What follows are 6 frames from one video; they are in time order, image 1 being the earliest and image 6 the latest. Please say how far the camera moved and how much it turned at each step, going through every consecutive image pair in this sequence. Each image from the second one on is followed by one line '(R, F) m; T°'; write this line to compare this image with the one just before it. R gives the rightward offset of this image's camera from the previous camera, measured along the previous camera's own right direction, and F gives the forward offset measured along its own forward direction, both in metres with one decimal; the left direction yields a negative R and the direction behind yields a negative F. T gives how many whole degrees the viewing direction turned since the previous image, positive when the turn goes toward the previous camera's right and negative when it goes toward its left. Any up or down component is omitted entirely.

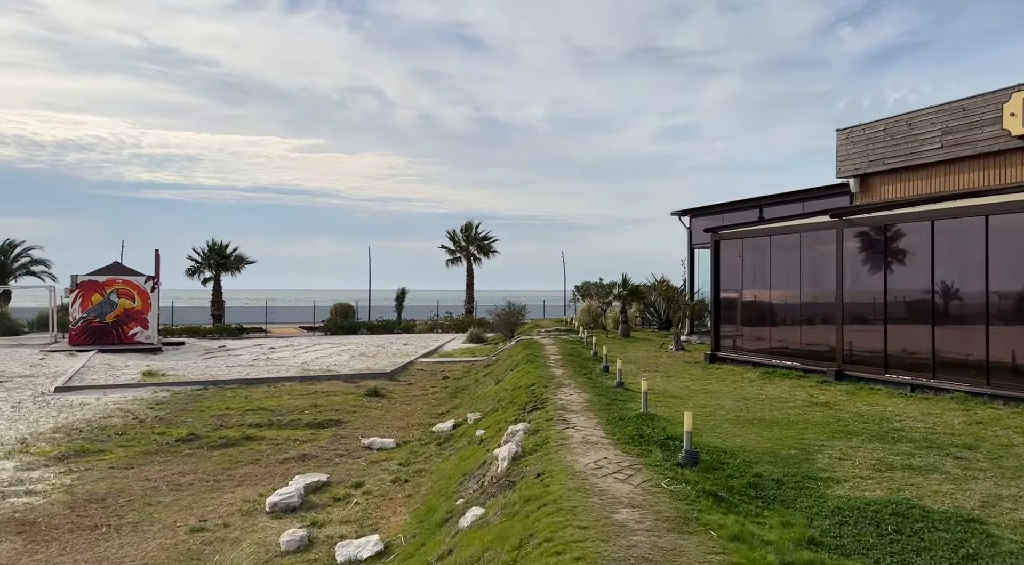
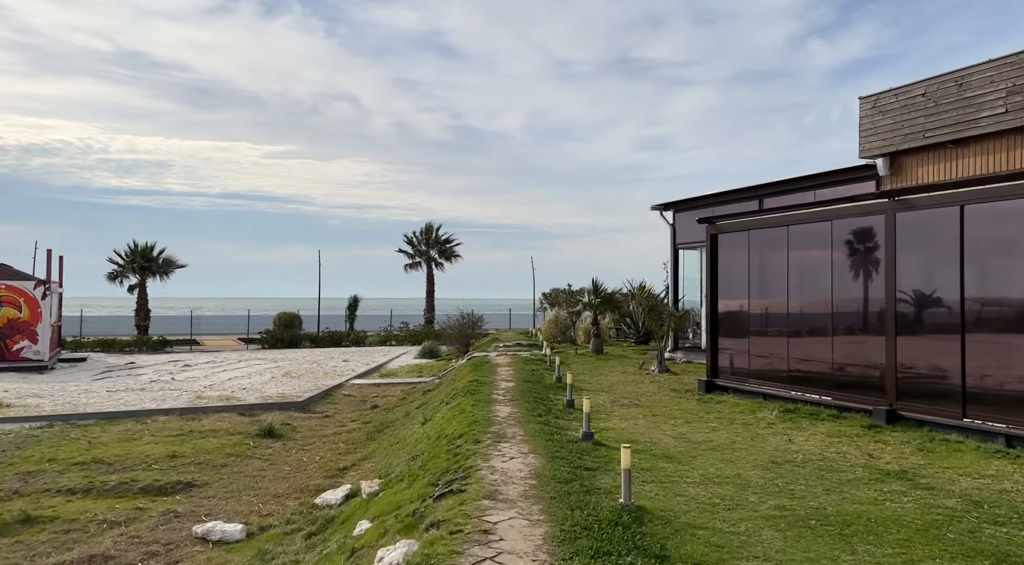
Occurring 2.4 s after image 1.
(+0.7, +3.7) m; +2°
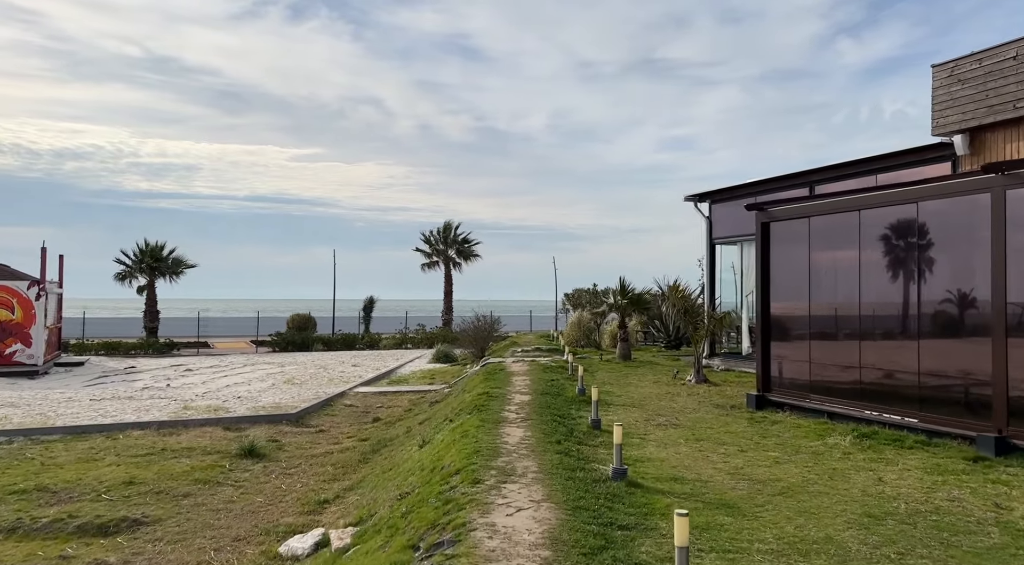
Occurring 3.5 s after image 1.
(+0.1, +1.7) m; -2°
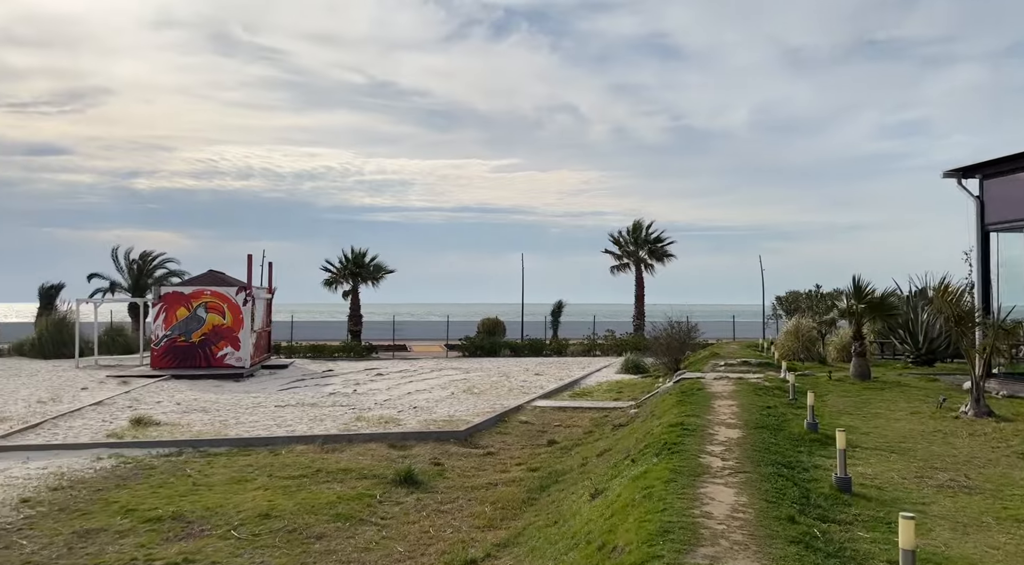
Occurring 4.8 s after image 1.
(0.0, +2.1) m; -16°
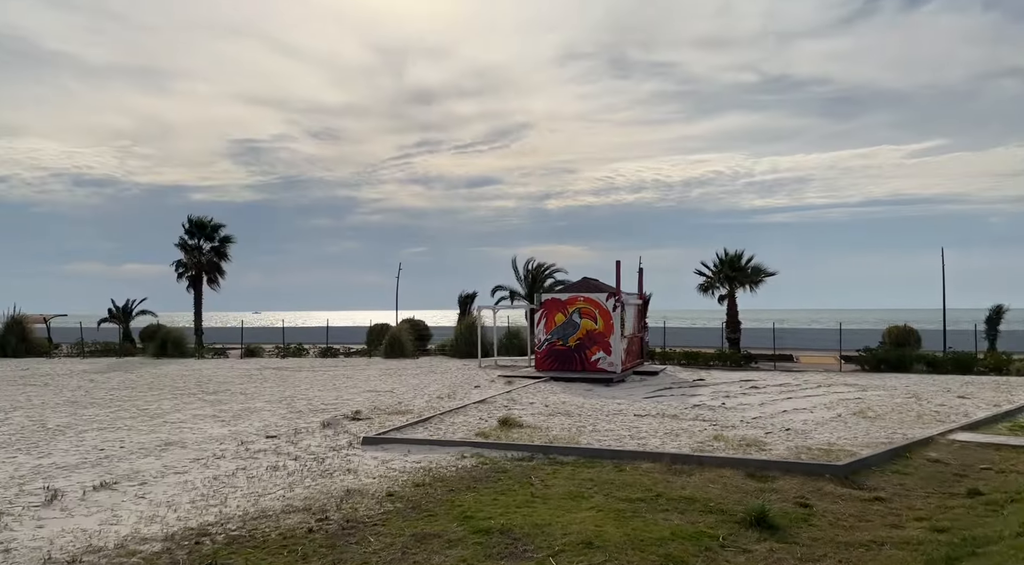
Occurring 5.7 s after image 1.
(+0.3, +1.2) m; -32°
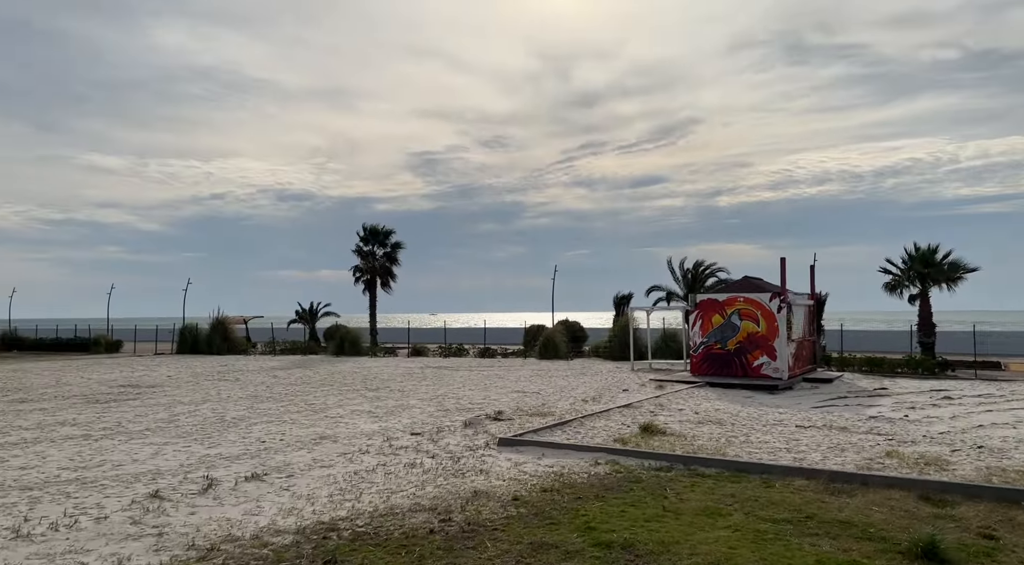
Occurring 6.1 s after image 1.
(+0.4, +0.3) m; -14°
